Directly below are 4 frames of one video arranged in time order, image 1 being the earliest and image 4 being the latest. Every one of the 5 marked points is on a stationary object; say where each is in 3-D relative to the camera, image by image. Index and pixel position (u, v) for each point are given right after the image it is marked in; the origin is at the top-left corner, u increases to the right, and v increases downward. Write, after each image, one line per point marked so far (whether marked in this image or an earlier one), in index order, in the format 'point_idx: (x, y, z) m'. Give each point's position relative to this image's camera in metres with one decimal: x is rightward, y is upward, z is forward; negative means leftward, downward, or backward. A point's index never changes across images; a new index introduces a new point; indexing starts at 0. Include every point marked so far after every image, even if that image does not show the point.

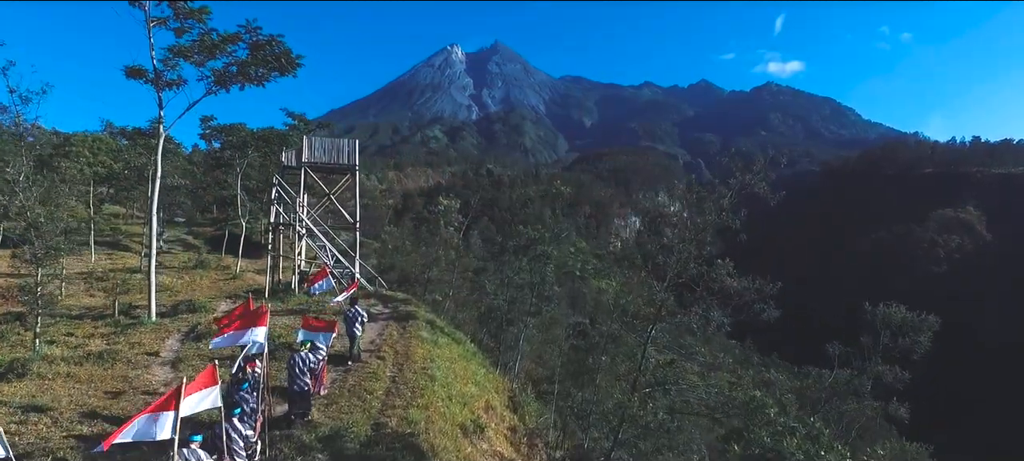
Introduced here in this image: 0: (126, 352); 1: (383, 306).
0: (-8.8, -2.8, +14.3) m
1: (-4.1, -2.4, +19.9) m
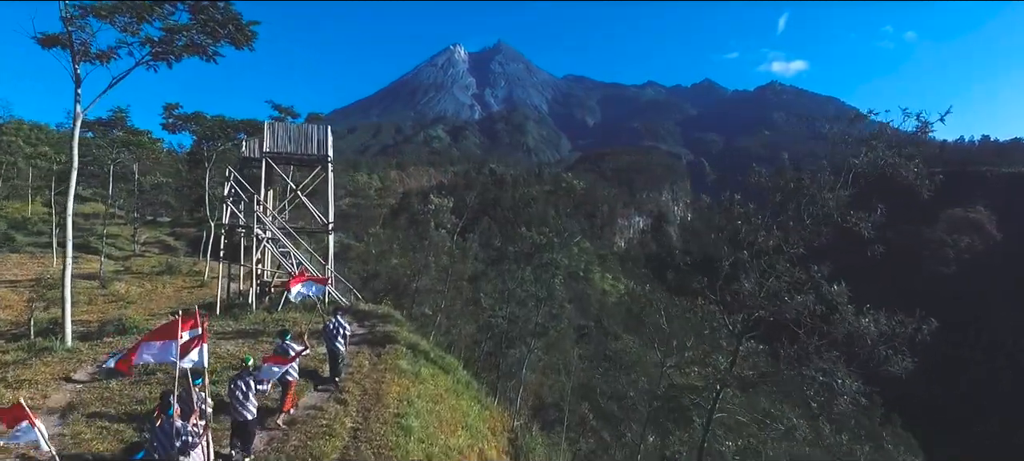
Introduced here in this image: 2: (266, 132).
0: (-8.8, -2.9, +11.0) m
1: (-4.1, -2.5, +16.5) m
2: (-7.0, +2.8, +17.9) m
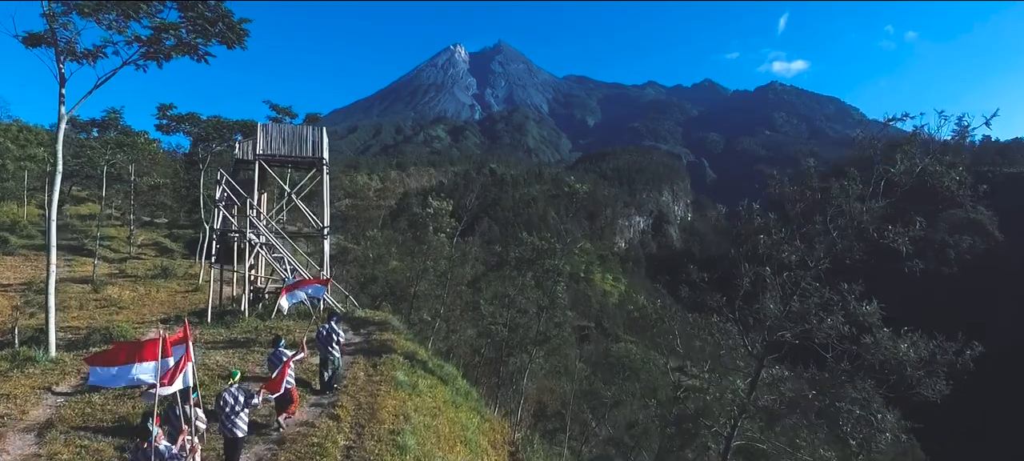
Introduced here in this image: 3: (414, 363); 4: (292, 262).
0: (-8.8, -3.0, +10.5) m
1: (-4.1, -2.6, +16.0) m
2: (-7.0, +2.7, +17.4) m
3: (-2.3, -3.0, +14.4) m
4: (-6.0, -0.9, +17.3) m
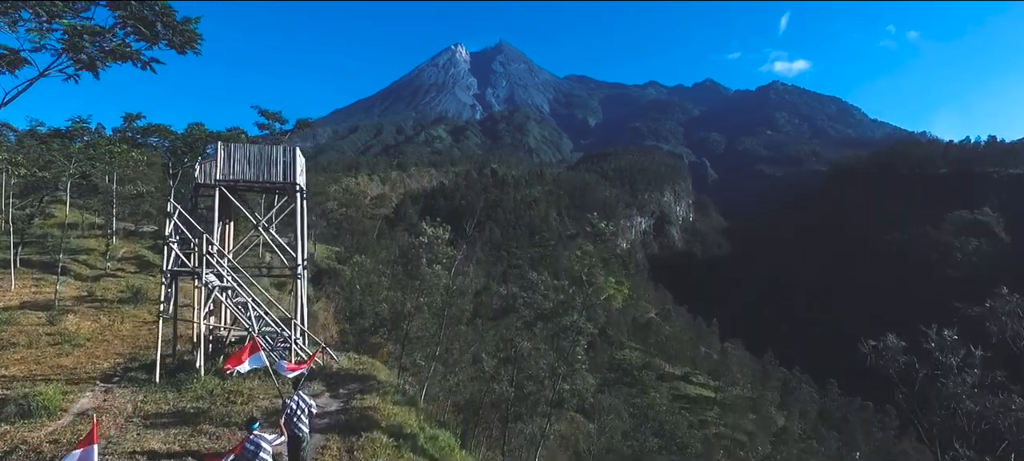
0: (-8.7, -3.9, +7.8) m
1: (-3.9, -3.5, +13.3) m
2: (-6.8, +1.8, +14.7) m
3: (-2.1, -3.9, +11.8) m
4: (-5.9, -1.7, +14.6) m
